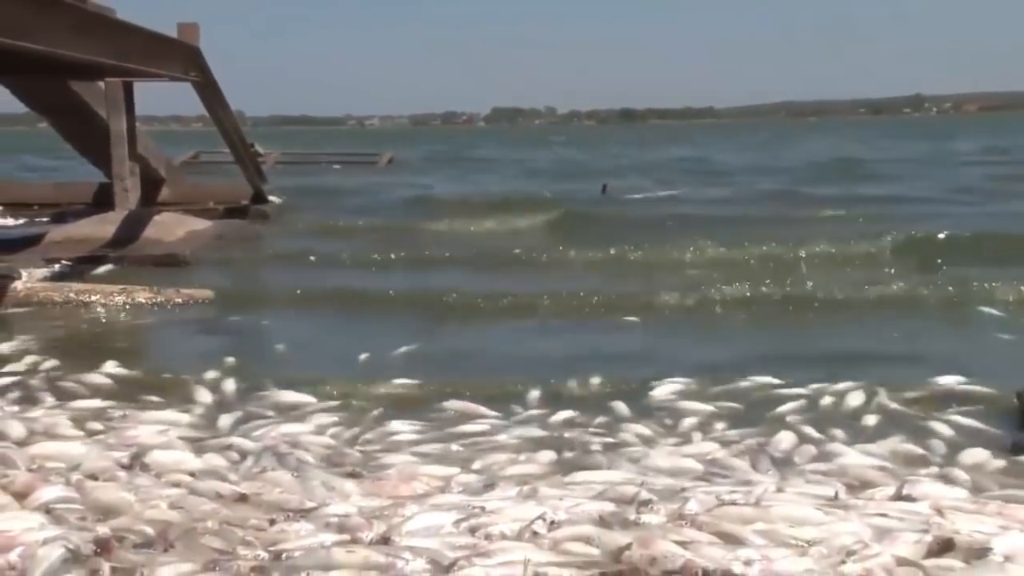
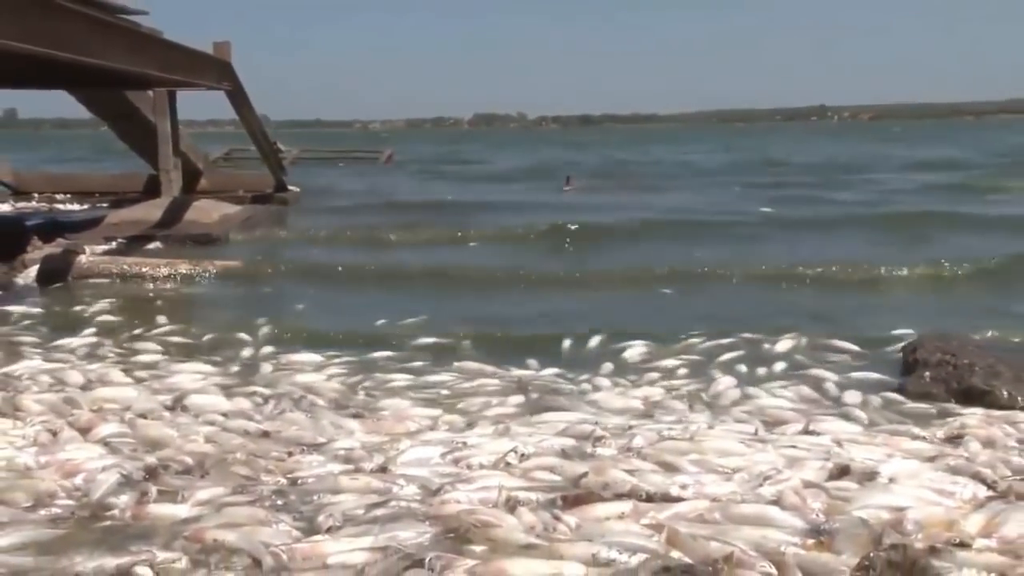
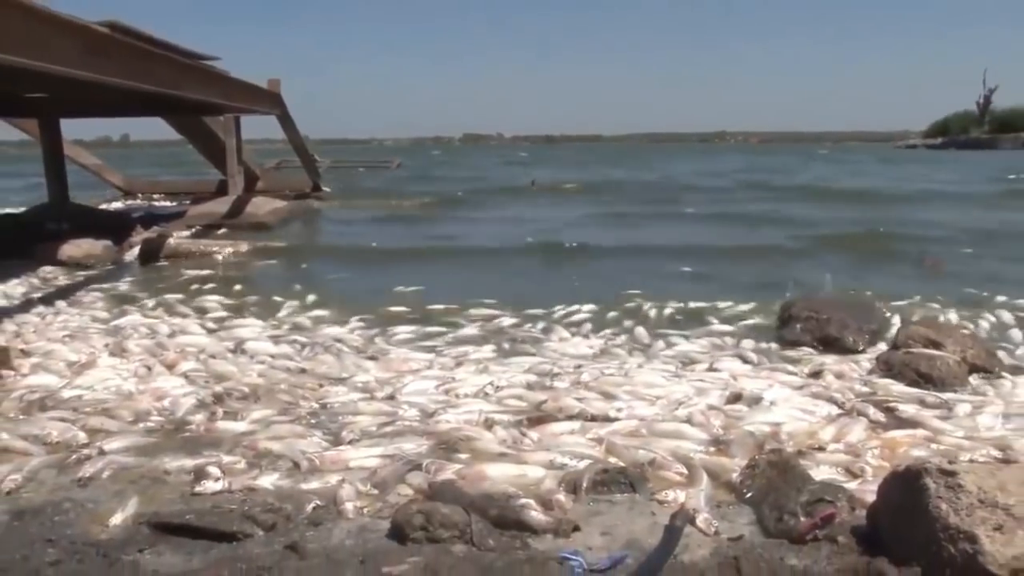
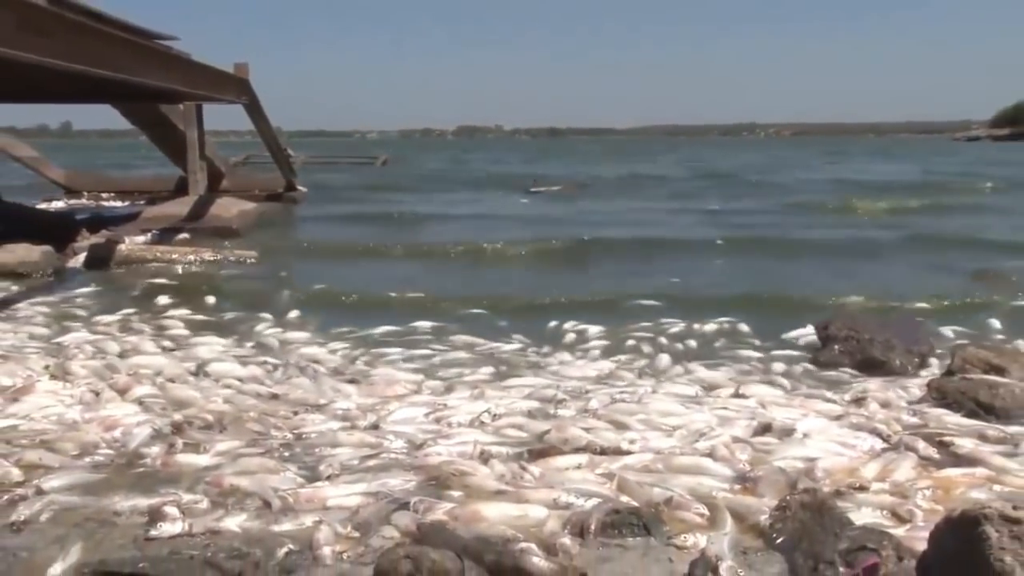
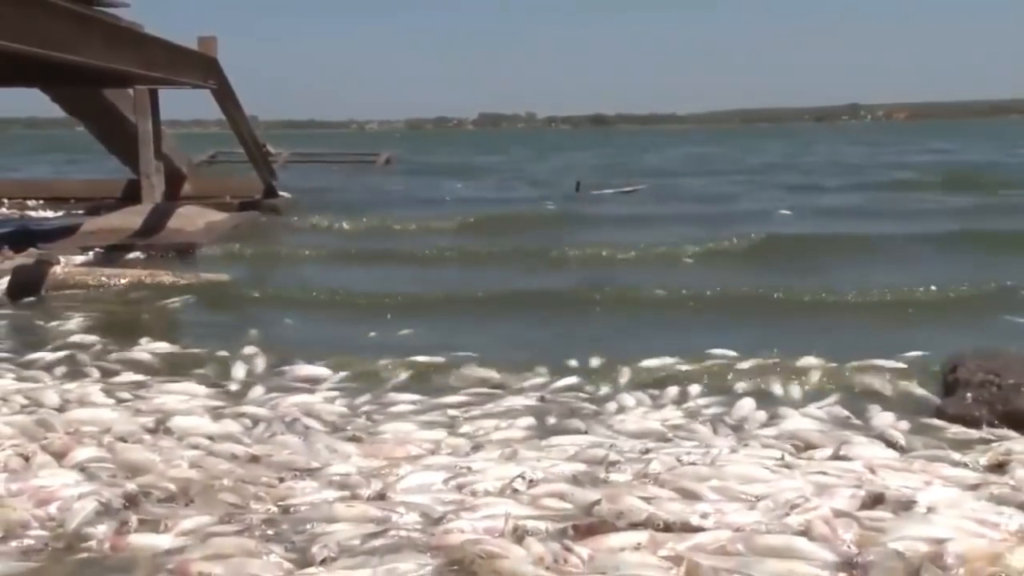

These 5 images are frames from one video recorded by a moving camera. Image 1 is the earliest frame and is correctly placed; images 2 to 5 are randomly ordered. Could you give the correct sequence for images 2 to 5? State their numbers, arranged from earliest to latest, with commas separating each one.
5, 2, 4, 3
